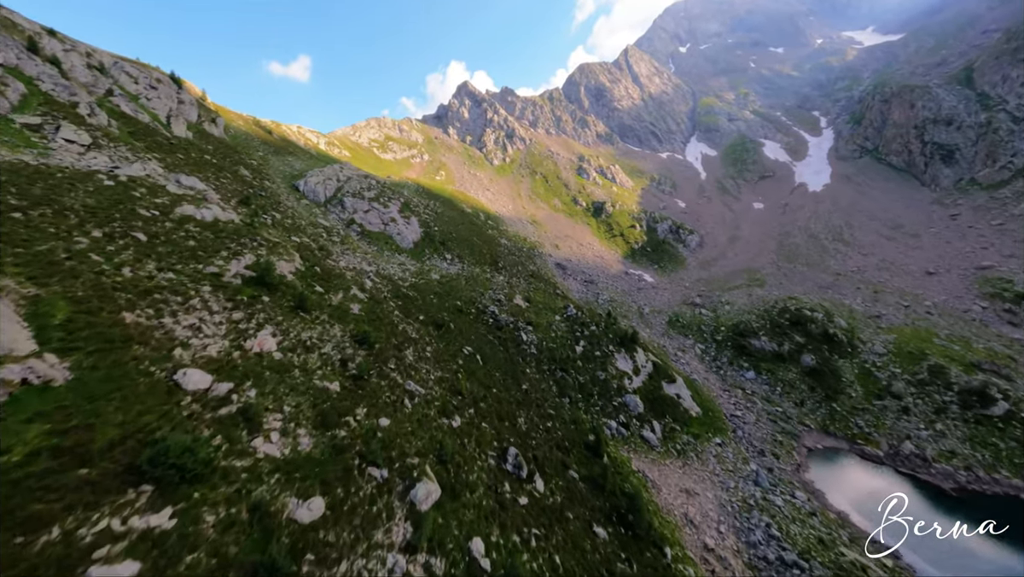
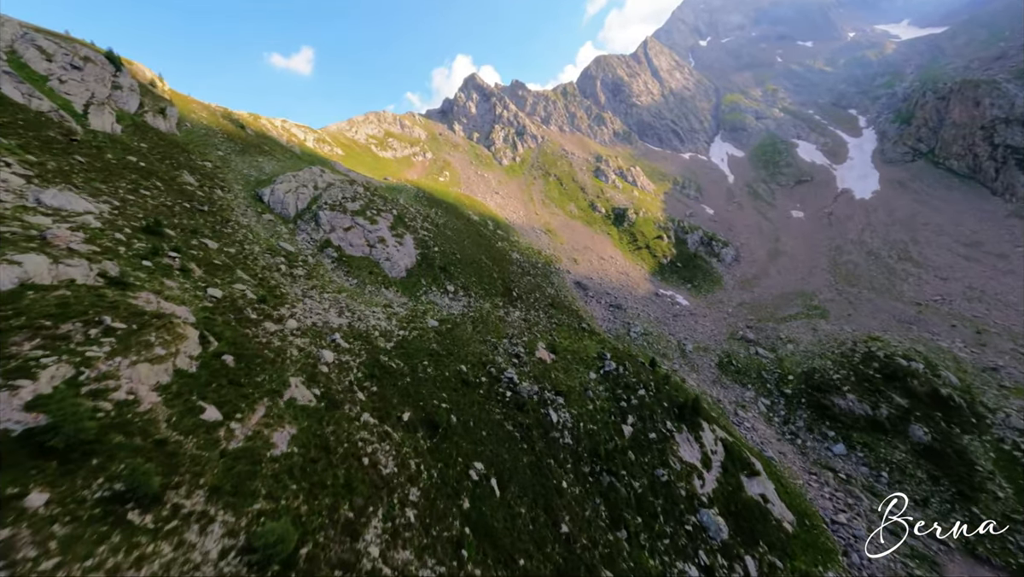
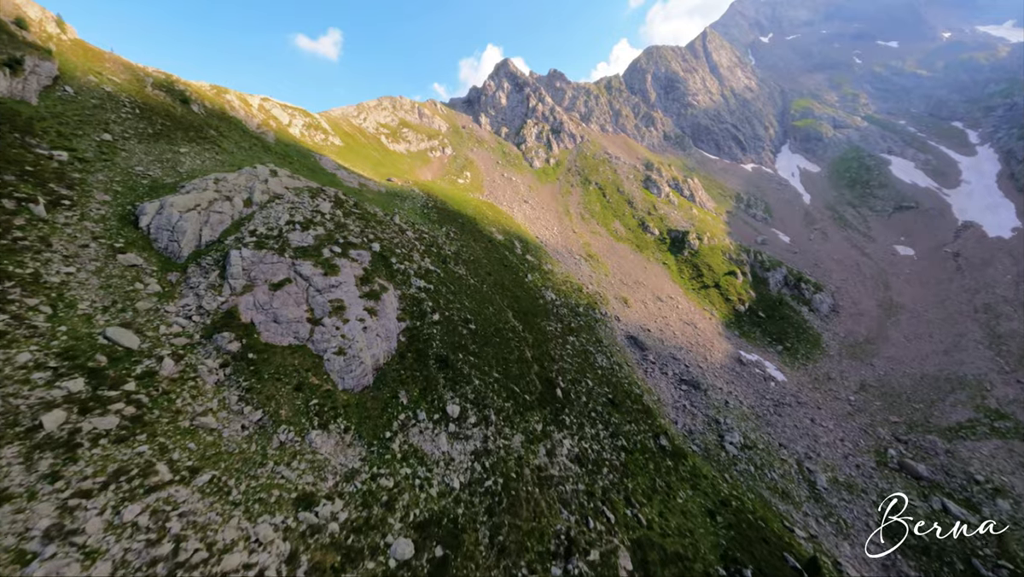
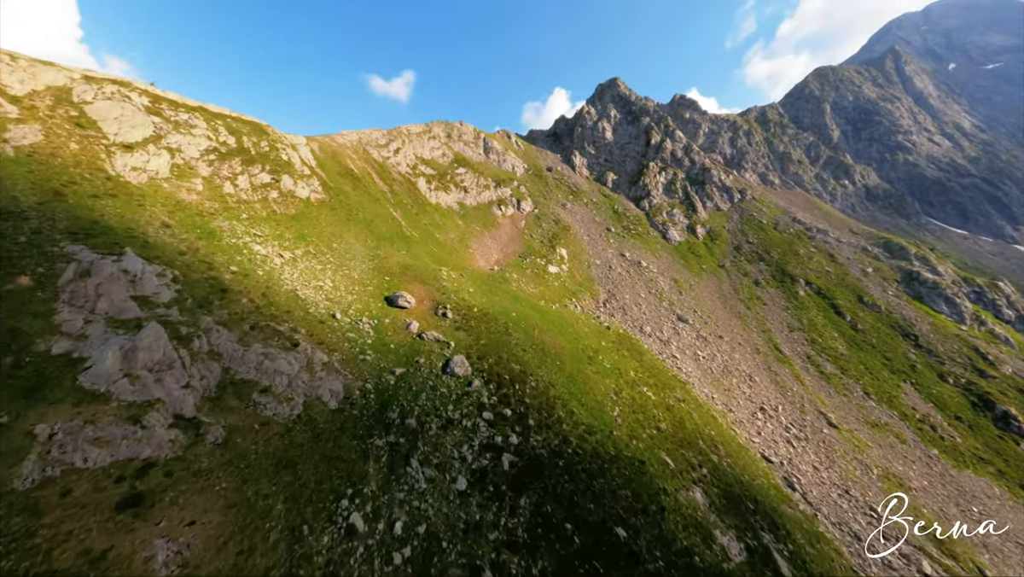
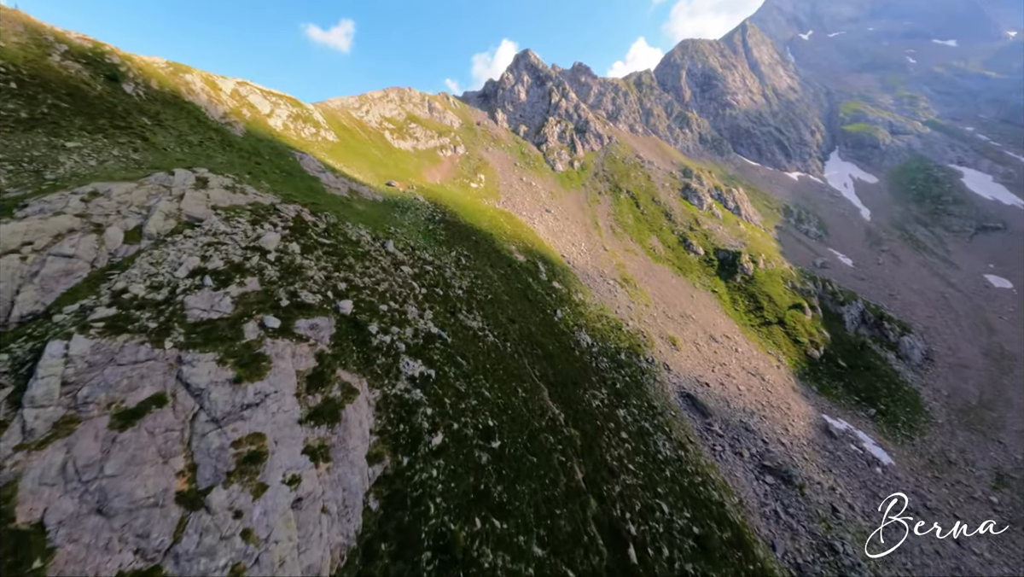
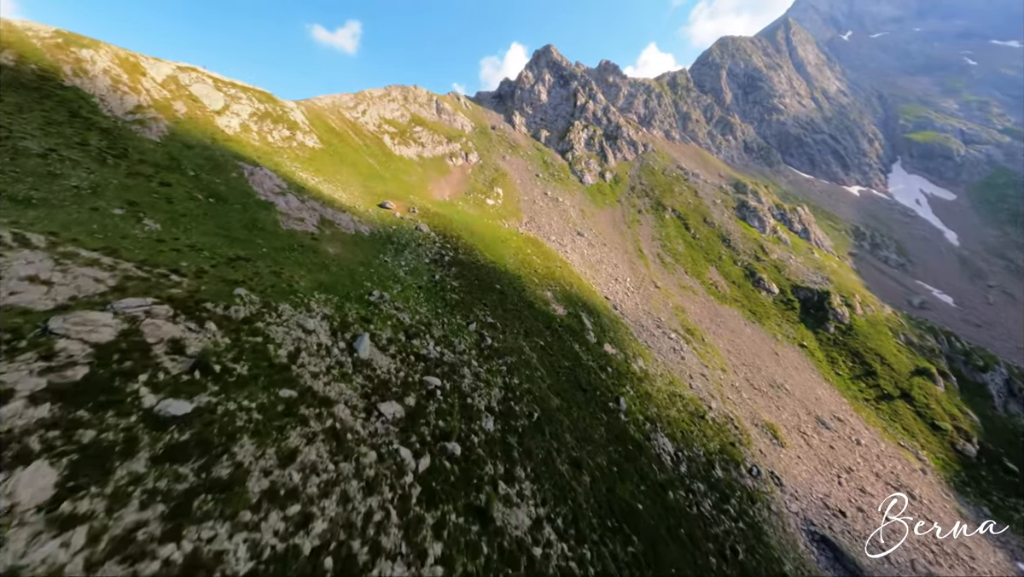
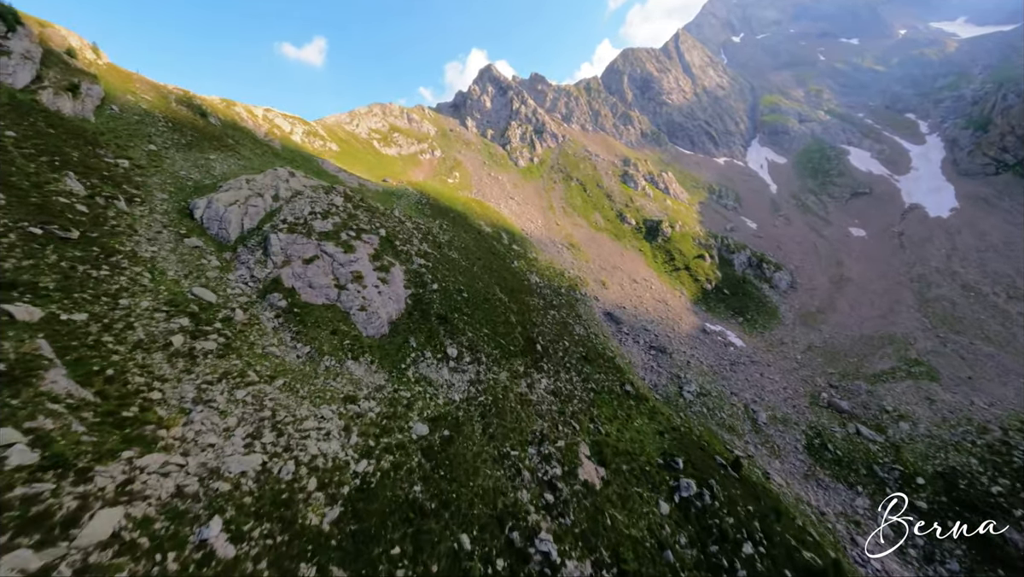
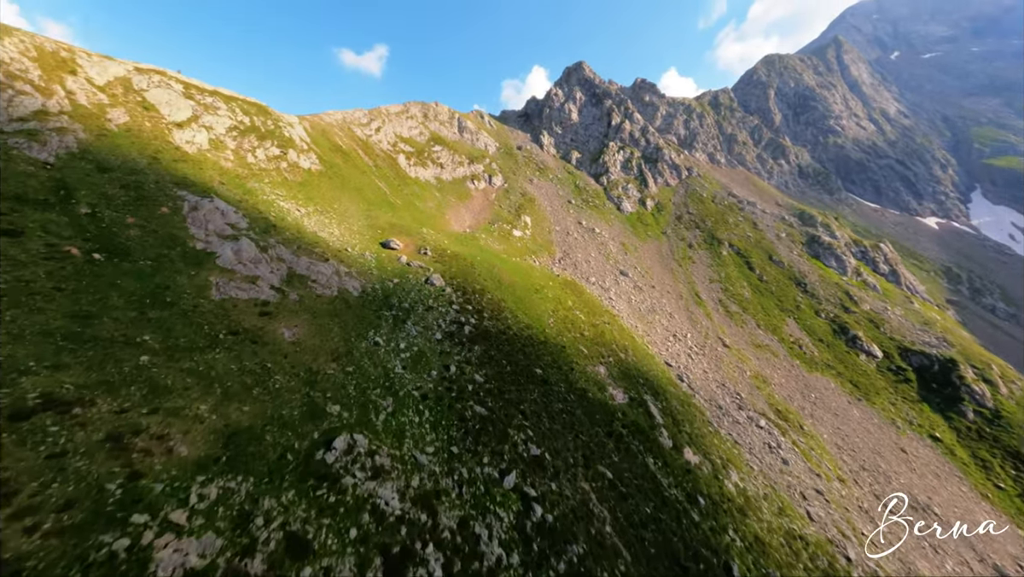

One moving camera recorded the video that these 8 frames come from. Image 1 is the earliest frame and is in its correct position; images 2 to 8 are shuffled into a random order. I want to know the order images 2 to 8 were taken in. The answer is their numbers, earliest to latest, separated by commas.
2, 7, 3, 5, 6, 8, 4
